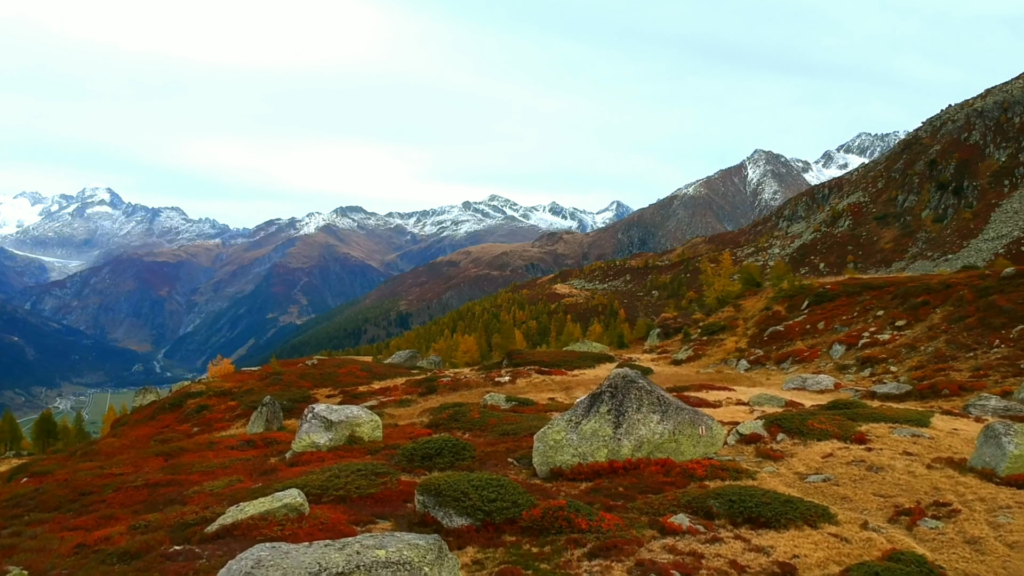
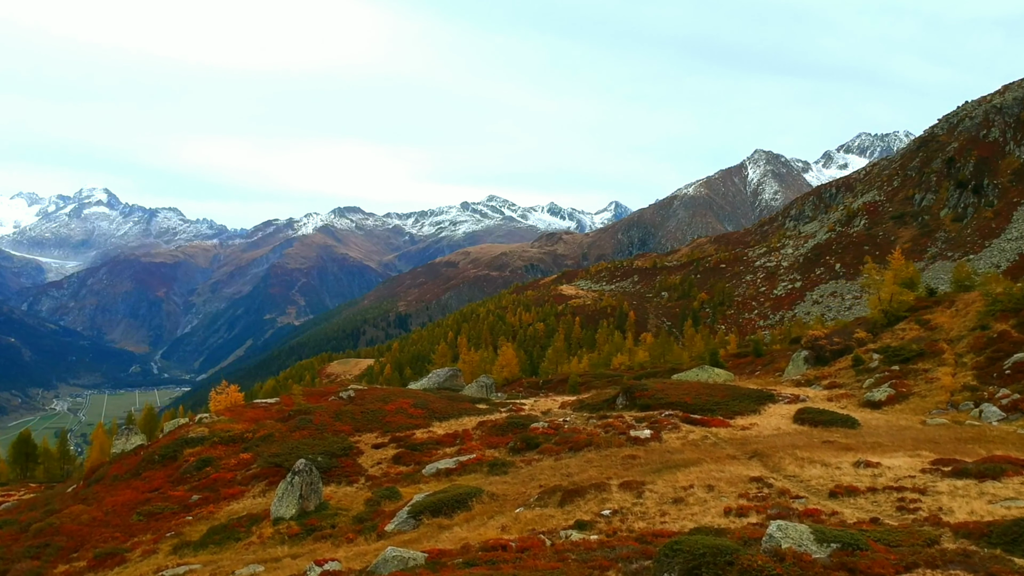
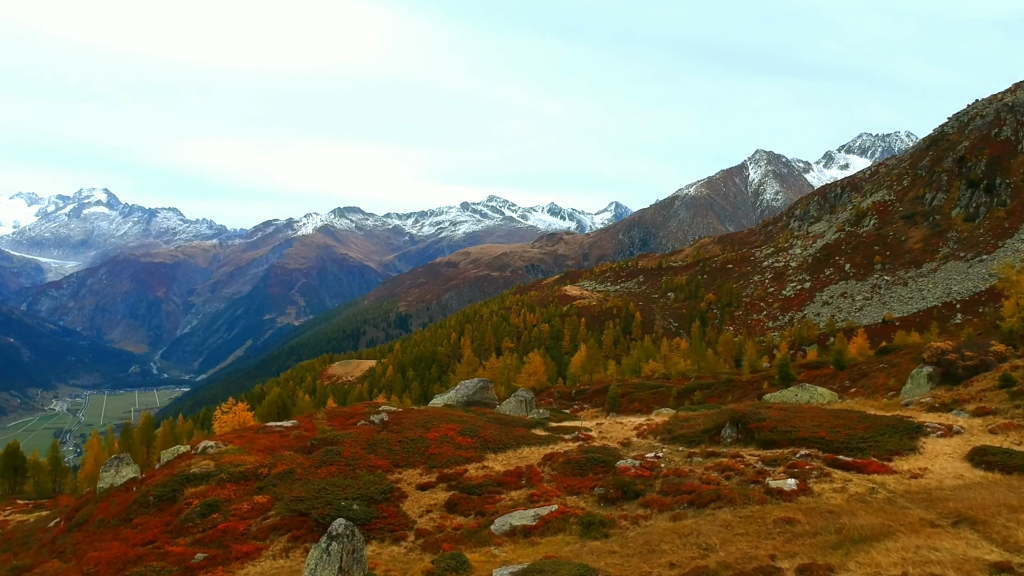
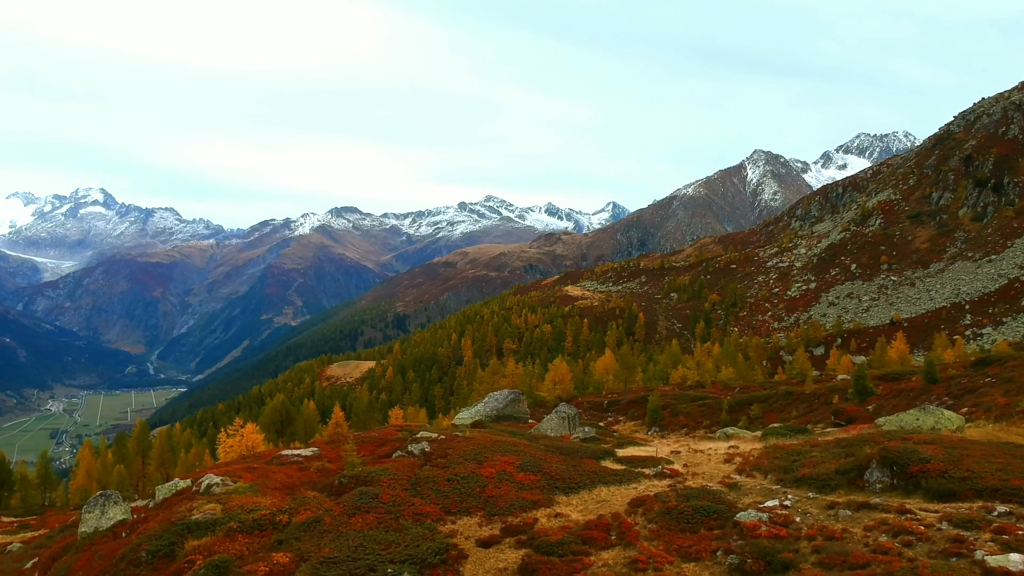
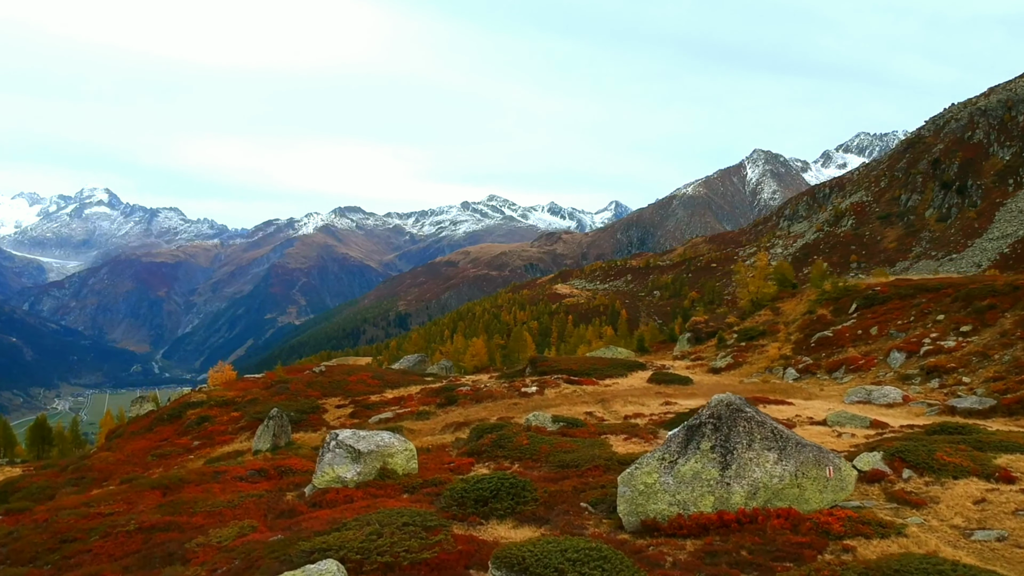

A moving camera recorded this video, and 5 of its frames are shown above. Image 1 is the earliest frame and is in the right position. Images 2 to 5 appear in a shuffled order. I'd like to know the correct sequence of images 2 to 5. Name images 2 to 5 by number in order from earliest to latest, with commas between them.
5, 2, 3, 4
